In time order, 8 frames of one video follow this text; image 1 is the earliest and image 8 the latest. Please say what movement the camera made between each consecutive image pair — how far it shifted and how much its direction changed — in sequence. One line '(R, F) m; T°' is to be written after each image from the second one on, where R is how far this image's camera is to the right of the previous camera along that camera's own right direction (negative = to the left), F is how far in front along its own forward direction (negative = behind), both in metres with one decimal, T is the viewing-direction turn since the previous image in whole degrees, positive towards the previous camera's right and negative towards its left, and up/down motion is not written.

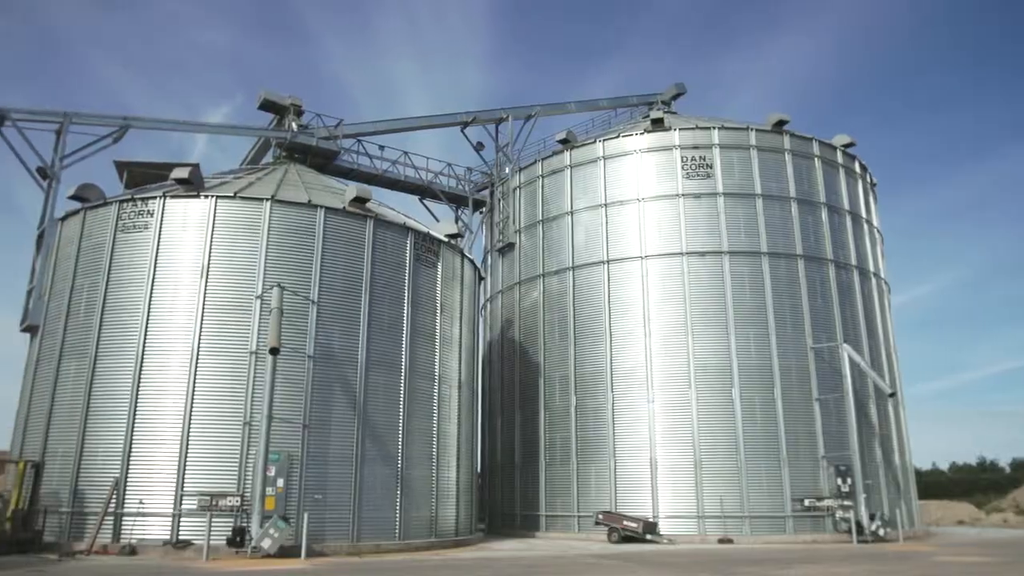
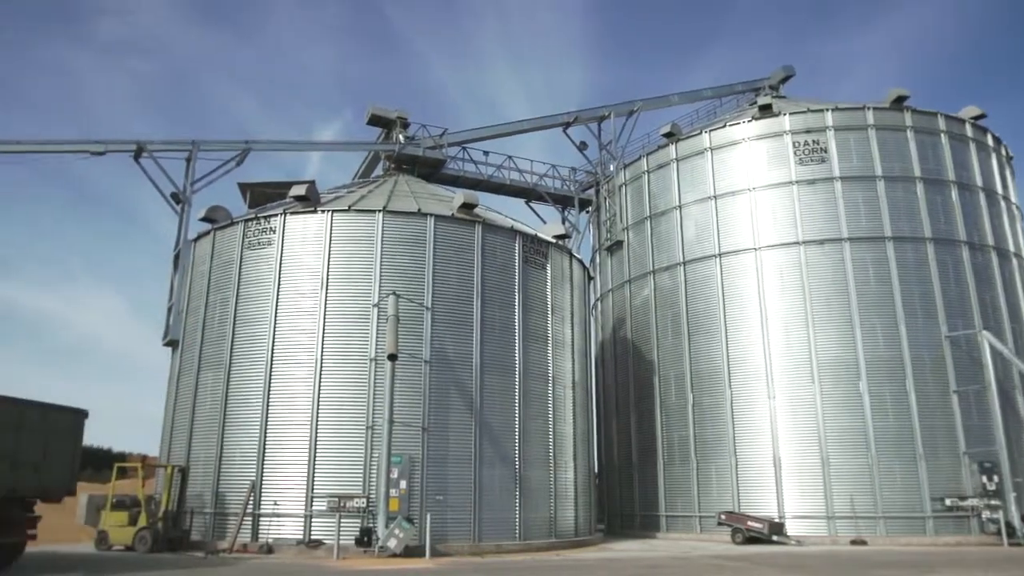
(-0.3, 0.0) m; -8°
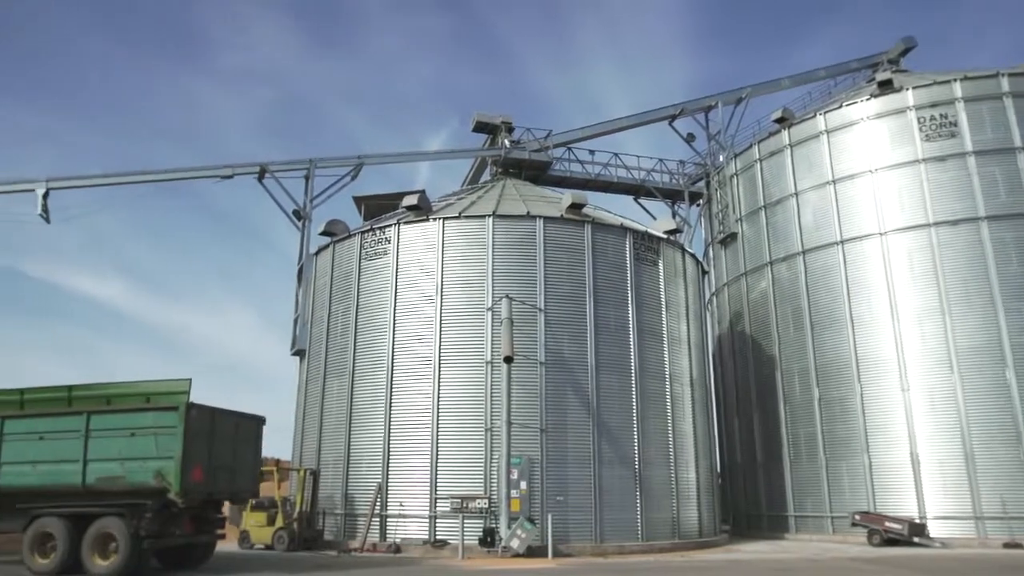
(-0.4, 0.0) m; -8°
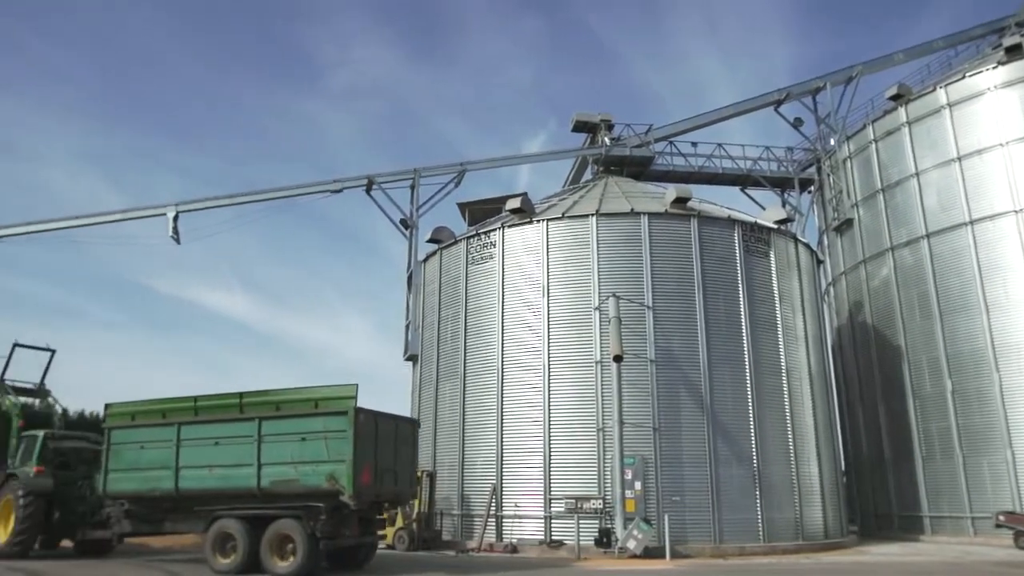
(-0.4, 0.0) m; -7°
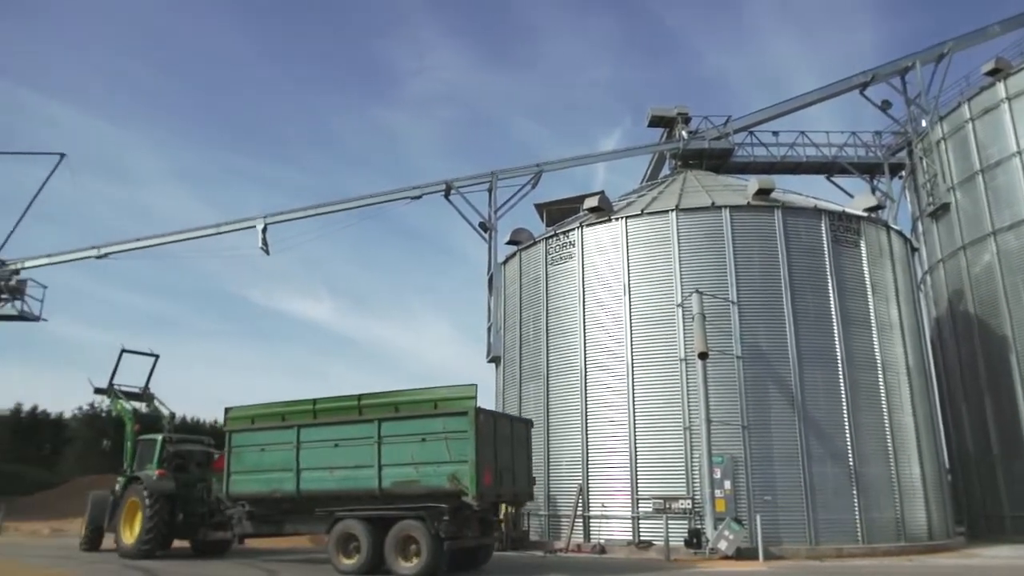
(-0.3, 0.0) m; -6°
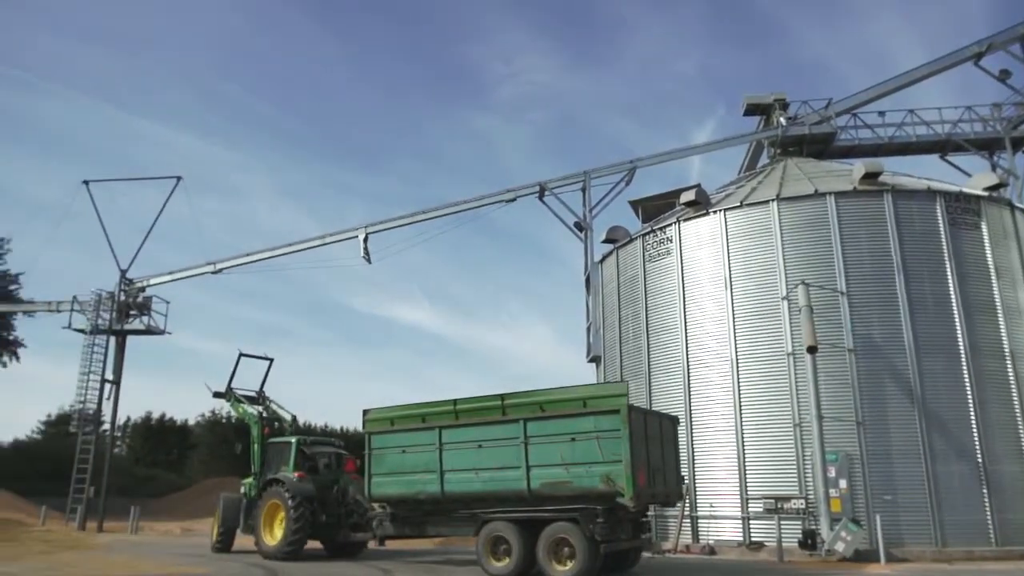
(-0.5, 0.0) m; -7°
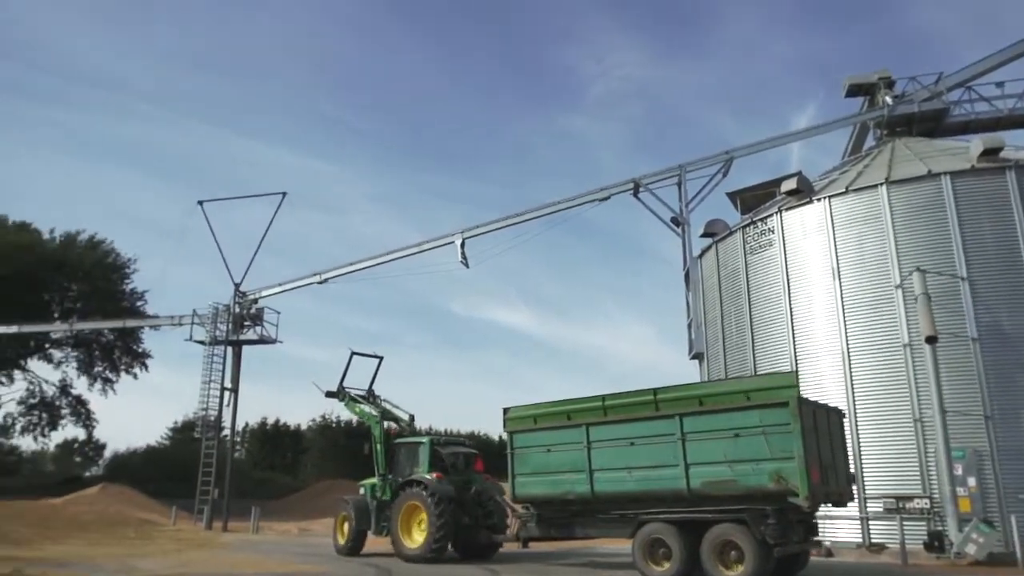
(-0.5, +0.1) m; -7°
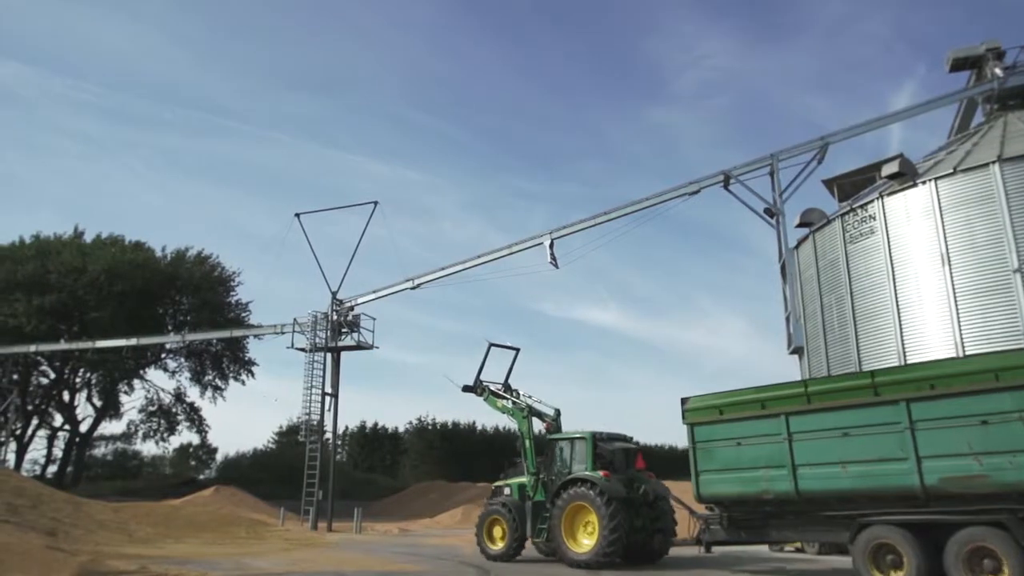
(-1.1, +0.2) m; -5°
